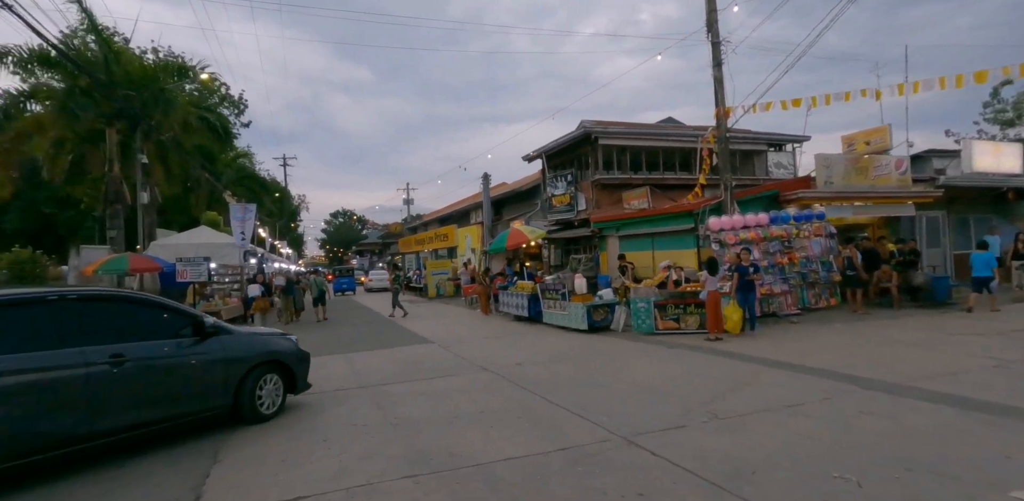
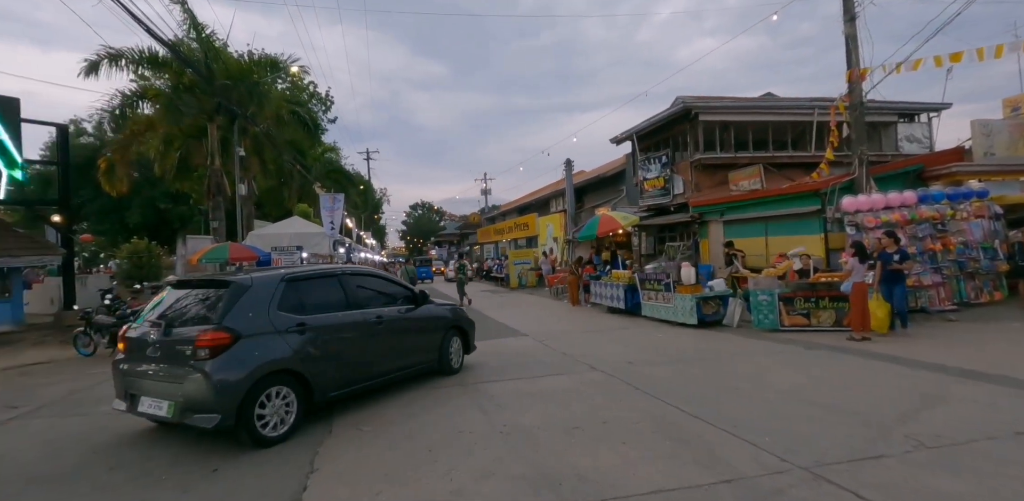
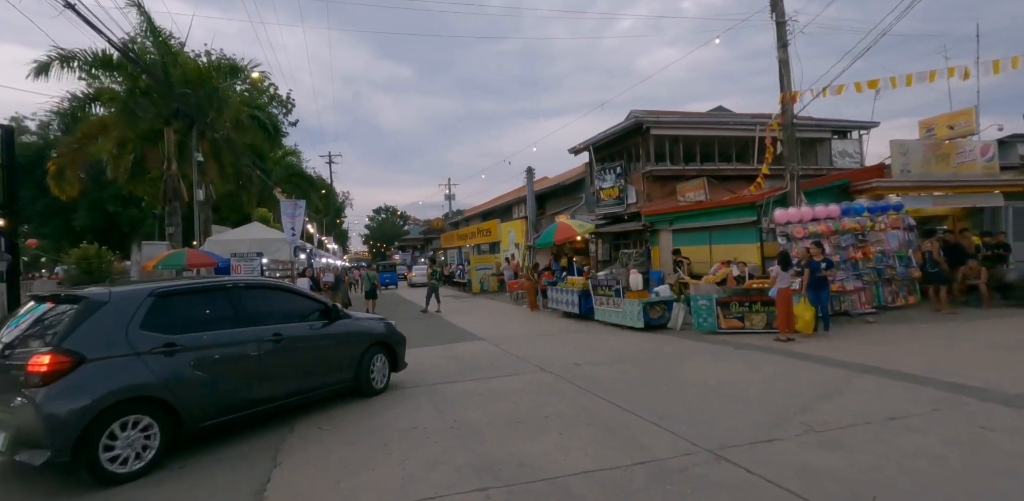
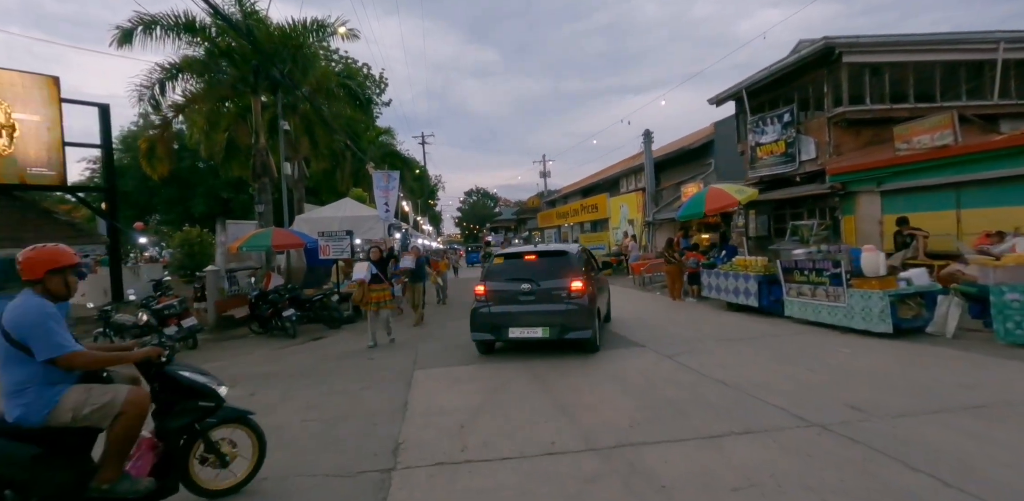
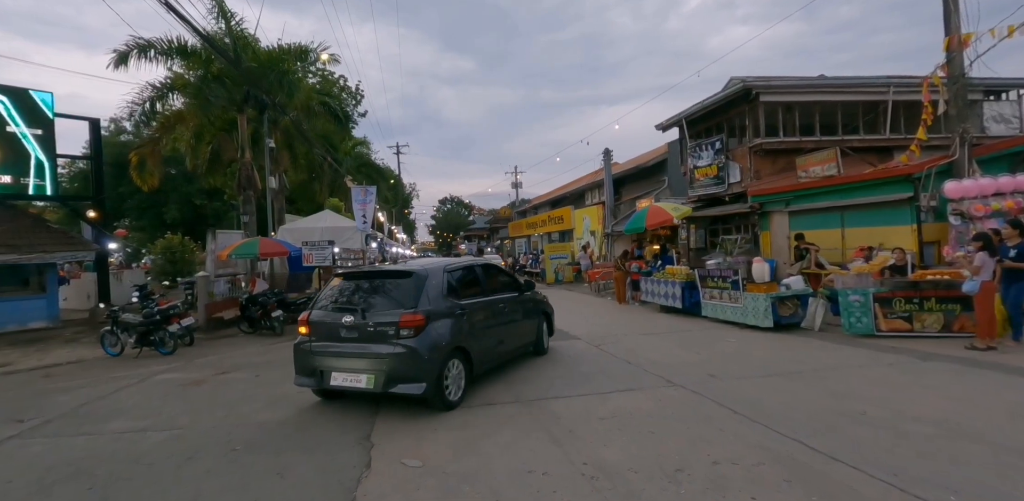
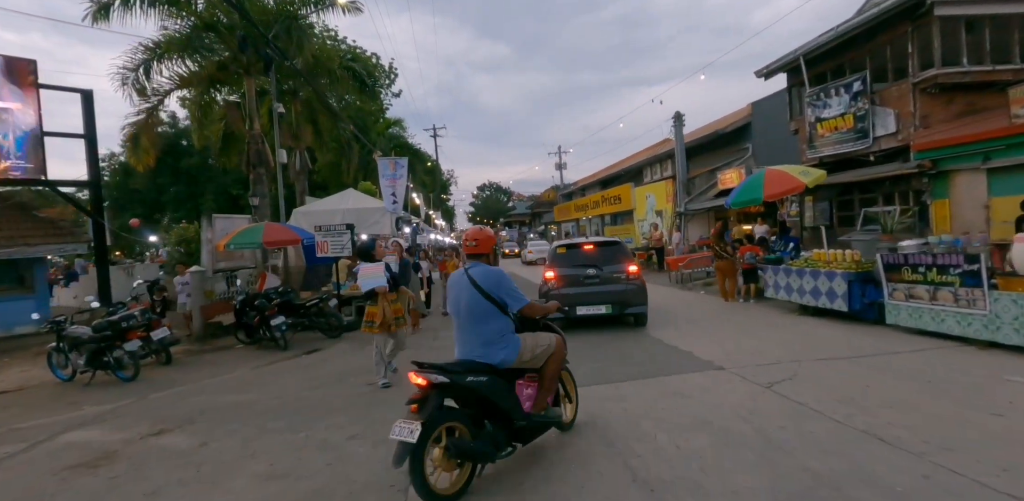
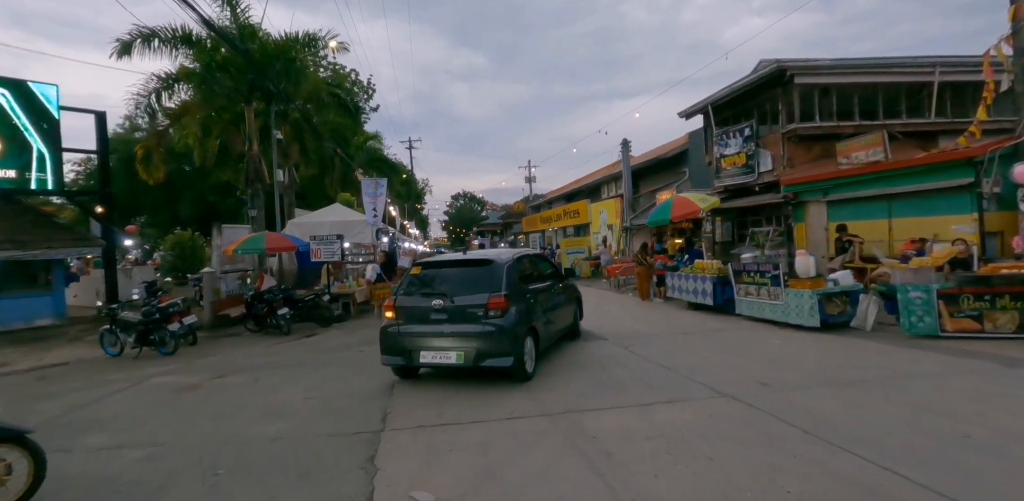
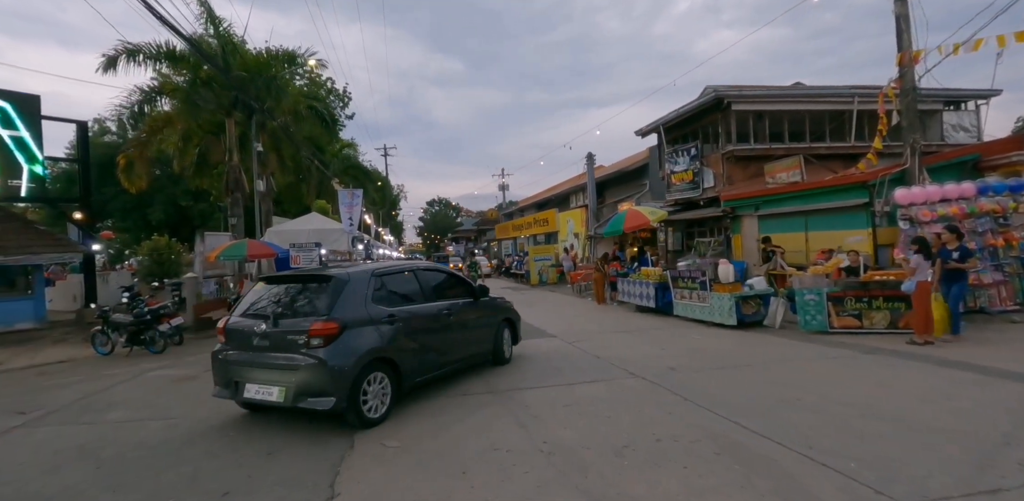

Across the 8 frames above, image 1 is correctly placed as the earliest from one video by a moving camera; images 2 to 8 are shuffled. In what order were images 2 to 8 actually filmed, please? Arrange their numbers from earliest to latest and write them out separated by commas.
3, 2, 8, 5, 7, 4, 6
